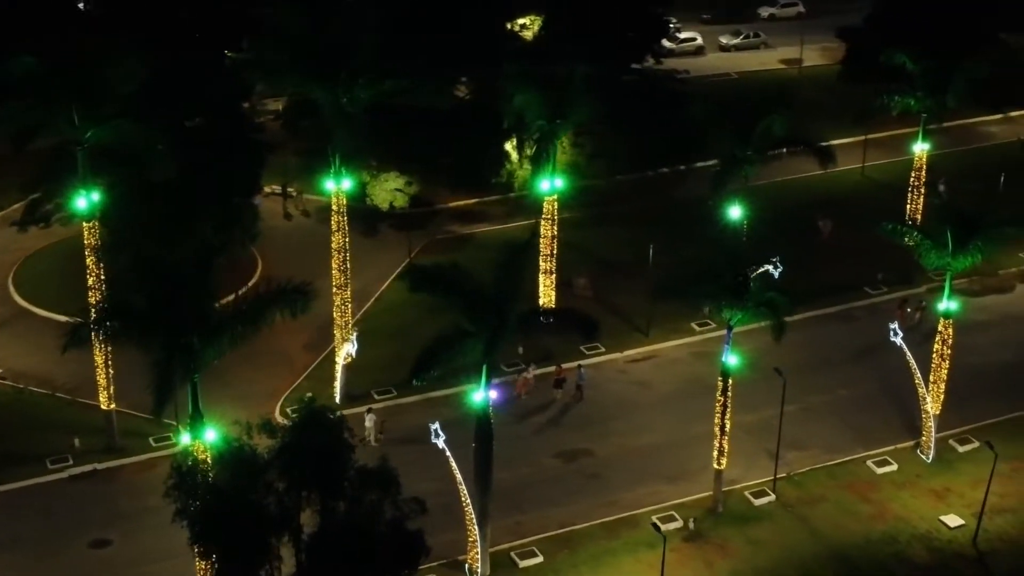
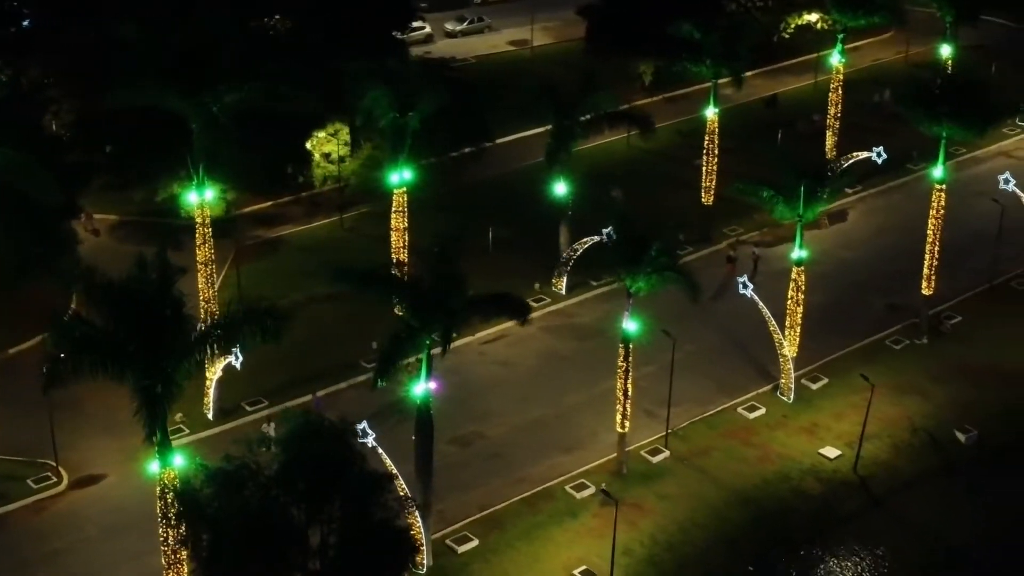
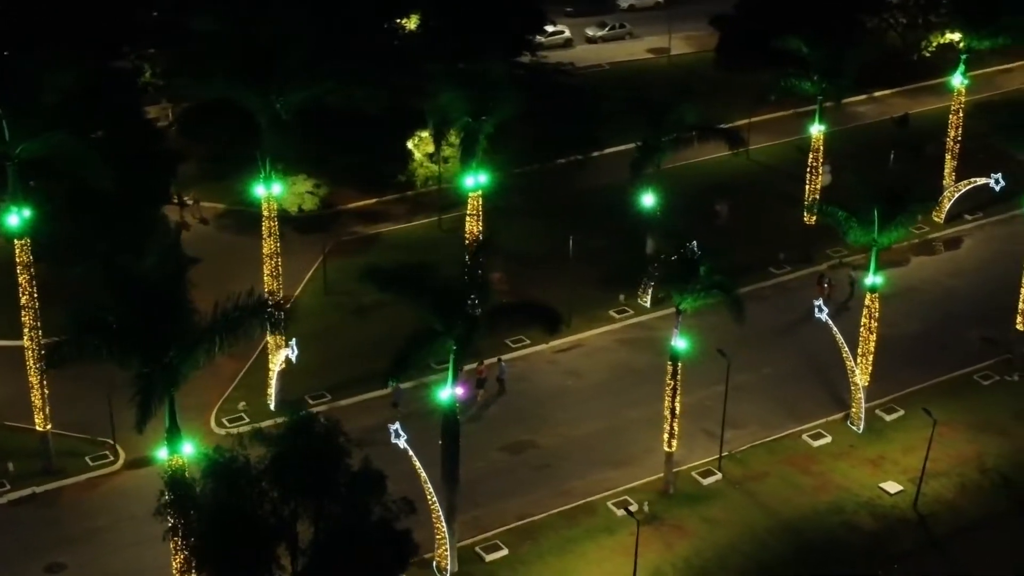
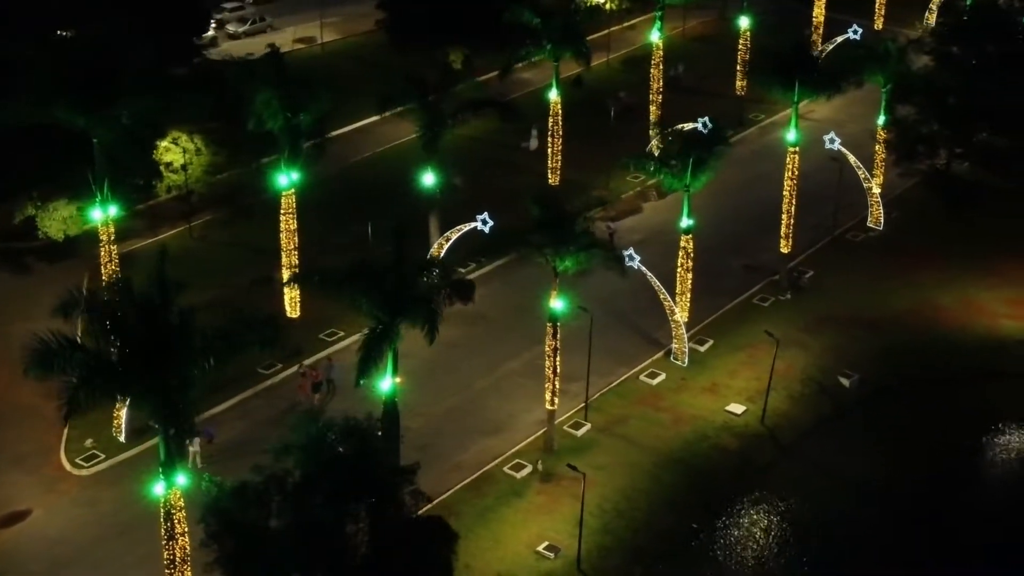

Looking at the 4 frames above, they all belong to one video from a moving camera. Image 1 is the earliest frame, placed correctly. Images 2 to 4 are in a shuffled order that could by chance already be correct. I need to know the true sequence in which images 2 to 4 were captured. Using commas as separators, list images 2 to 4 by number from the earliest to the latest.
3, 2, 4
